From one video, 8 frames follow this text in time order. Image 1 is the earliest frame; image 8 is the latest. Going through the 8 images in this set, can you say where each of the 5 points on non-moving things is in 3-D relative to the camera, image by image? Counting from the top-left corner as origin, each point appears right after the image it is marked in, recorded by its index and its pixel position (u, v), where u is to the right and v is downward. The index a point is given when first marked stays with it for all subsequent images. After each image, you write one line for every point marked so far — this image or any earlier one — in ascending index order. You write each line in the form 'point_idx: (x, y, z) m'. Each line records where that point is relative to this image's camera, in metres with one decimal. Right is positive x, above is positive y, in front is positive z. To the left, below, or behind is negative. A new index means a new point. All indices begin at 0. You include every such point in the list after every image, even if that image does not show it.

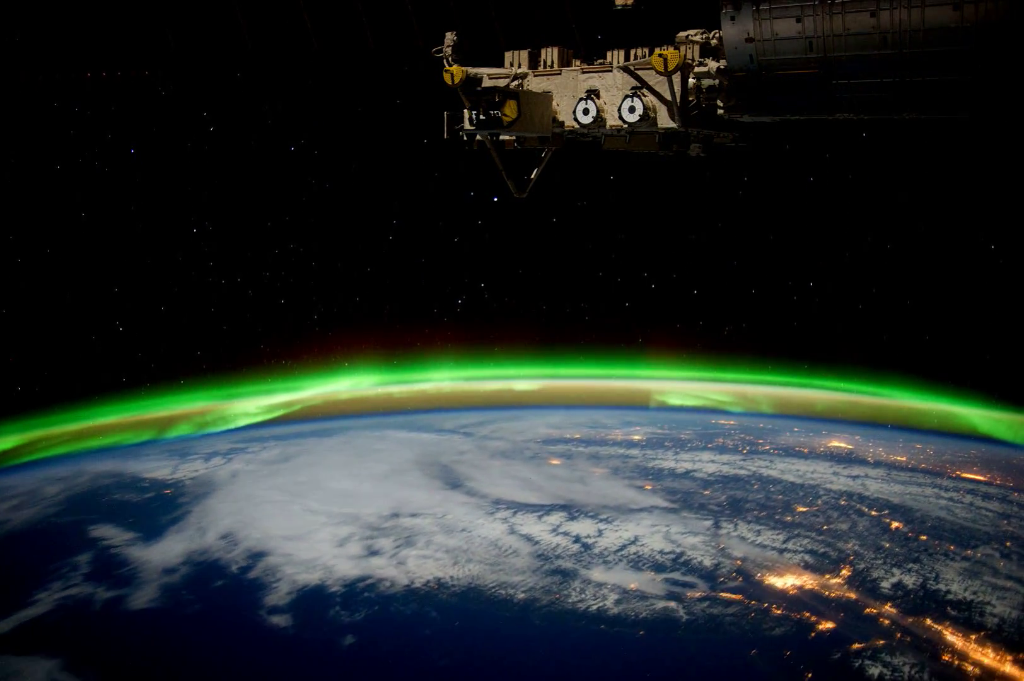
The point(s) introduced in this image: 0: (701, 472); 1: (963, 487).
0: (+1.5, -1.0, +9.0) m
1: (+3.4, -1.1, +8.8) m
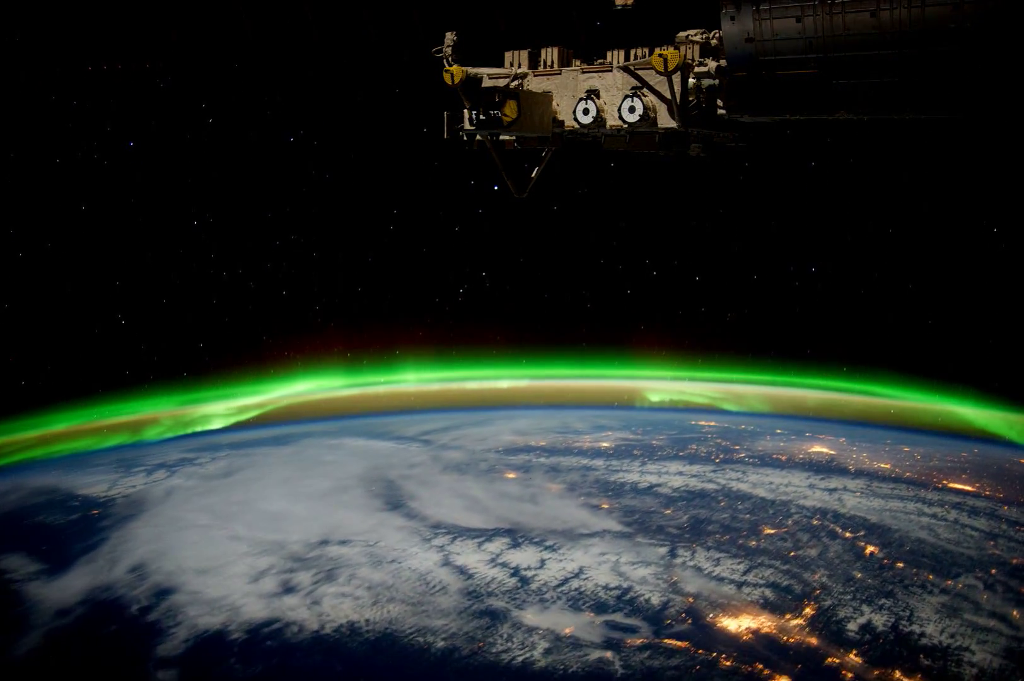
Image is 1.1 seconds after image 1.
0: (+1.1, -1.1, +8.4) m
1: (+3.1, -1.1, +8.1) m
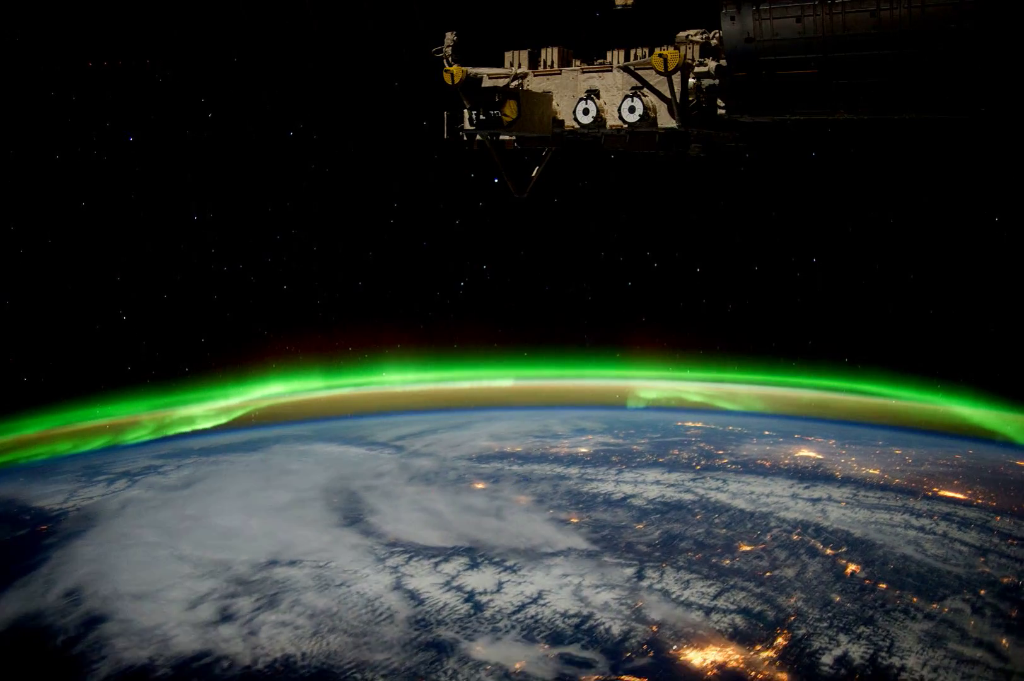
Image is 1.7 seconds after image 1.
0: (+0.9, -1.1, +7.9) m
1: (+2.8, -1.1, +7.7) m
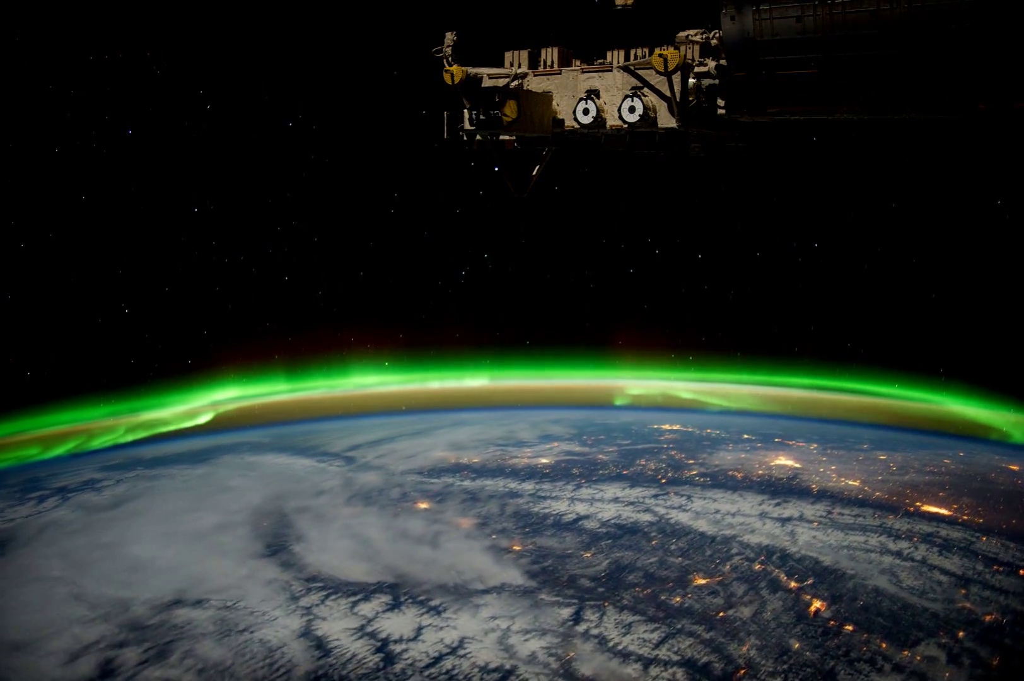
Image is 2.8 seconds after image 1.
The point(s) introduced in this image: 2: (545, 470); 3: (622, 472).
0: (+0.5, -1.1, +7.2) m
1: (+2.5, -1.2, +7.0) m
2: (+0.3, -1.0, +9.1) m
3: (+0.9, -1.0, +8.9) m
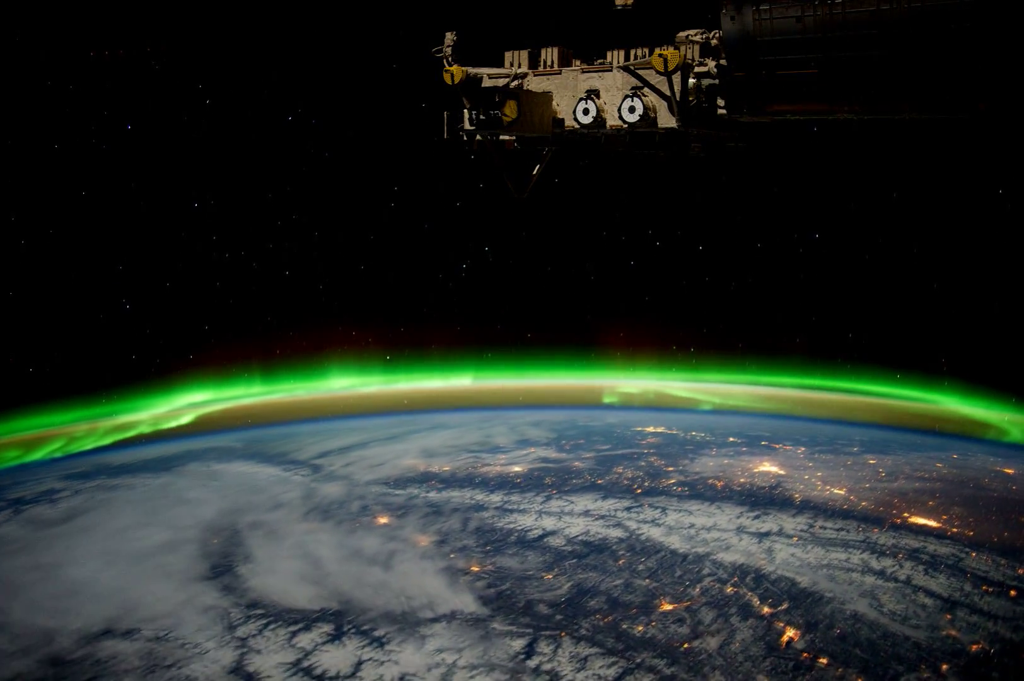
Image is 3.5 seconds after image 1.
0: (+0.3, -1.2, +6.8) m
1: (+2.2, -1.2, +6.6) m
2: (0.0, -1.0, +8.7) m
3: (+0.6, -1.0, +8.5) m
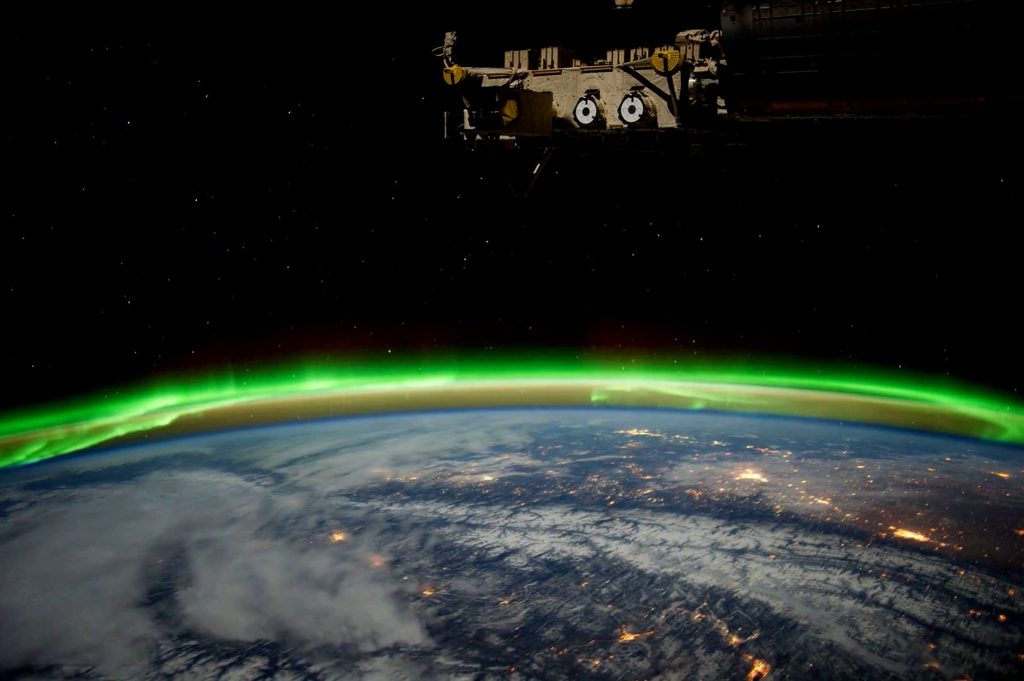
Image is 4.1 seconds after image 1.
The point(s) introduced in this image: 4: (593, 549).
0: (0.0, -1.2, +6.4) m
1: (+2.0, -1.2, +6.1) m
2: (-0.2, -1.1, +8.2) m
3: (+0.4, -1.1, +8.1) m
4: (+0.5, -1.2, +6.6) m
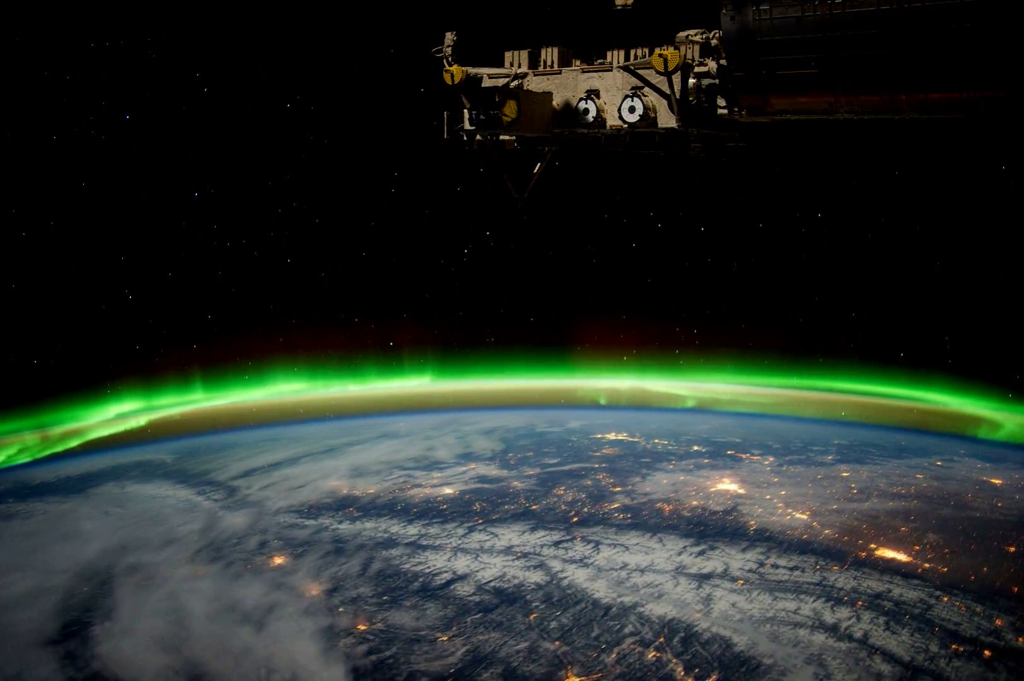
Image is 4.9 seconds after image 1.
0: (-0.2, -1.3, +5.9) m
1: (+1.7, -1.2, +5.6) m
2: (-0.5, -1.1, +7.8) m
3: (+0.1, -1.1, +7.6) m
4: (+0.2, -1.2, +6.1) m
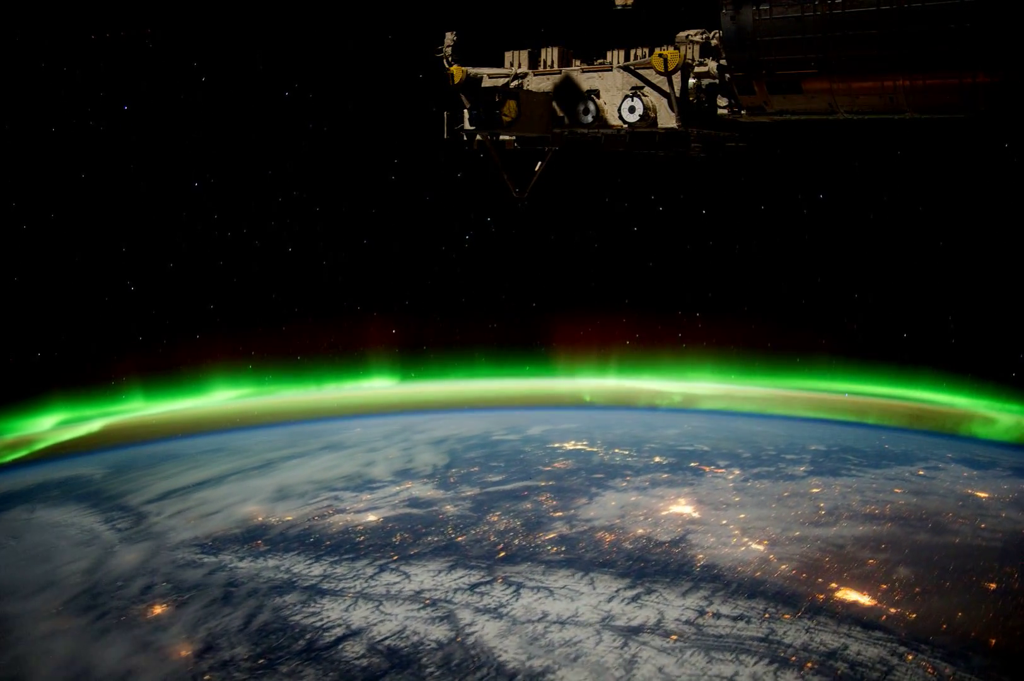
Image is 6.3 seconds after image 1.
0: (-0.7, -1.4, +5.1) m
1: (+1.3, -1.3, +4.8) m
2: (-0.9, -1.2, +7.0) m
3: (-0.3, -1.2, +6.8) m
4: (-0.3, -1.3, +5.3) m
